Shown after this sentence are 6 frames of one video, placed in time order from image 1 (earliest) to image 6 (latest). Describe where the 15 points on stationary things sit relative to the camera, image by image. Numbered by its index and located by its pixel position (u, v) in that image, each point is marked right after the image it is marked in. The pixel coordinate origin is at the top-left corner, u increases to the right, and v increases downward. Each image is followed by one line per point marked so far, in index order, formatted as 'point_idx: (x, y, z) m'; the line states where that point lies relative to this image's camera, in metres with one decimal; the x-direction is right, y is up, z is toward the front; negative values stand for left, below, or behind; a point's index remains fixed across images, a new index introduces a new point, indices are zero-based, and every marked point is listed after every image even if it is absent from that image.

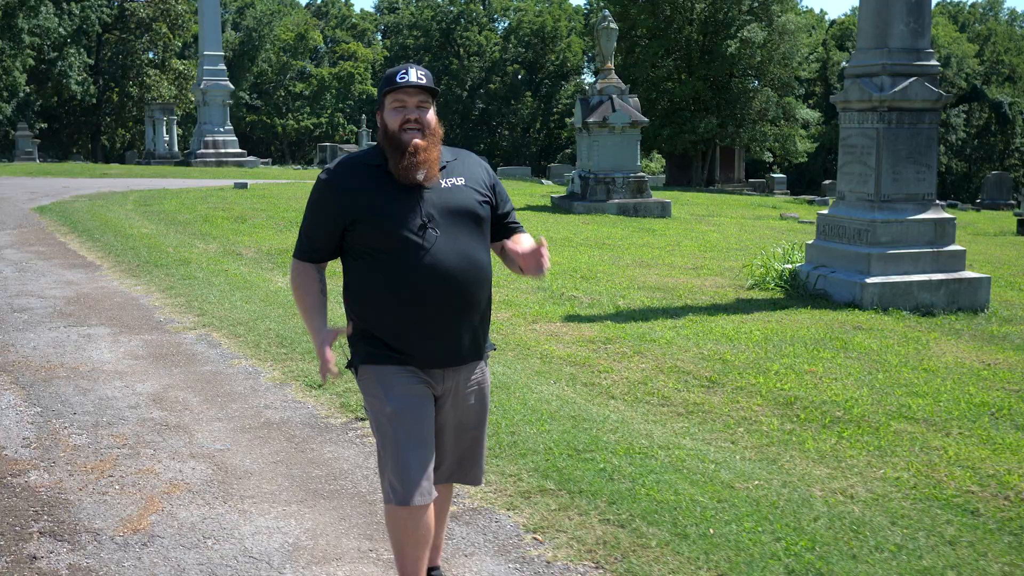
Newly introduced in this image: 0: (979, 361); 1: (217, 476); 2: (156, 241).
0: (+3.0, -0.5, +7.5) m
1: (-1.3, -0.8, +5.0) m
2: (-4.2, +0.5, +13.7) m
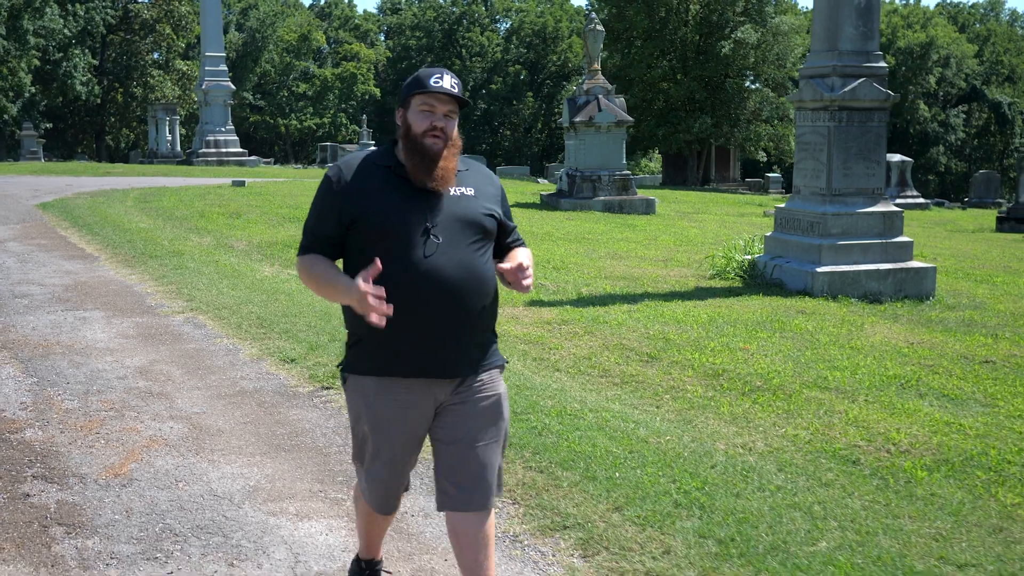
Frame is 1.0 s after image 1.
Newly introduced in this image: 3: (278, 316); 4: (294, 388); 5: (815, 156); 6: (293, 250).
0: (+2.7, -0.4, +8.1) m
1: (-1.5, -0.7, +5.6) m
2: (-4.4, +0.6, +14.3) m
3: (-1.7, -0.2, +8.6) m
4: (-1.2, -0.6, +6.6) m
5: (+2.8, +1.2, +10.9) m
6: (-2.4, +0.4, +12.9) m
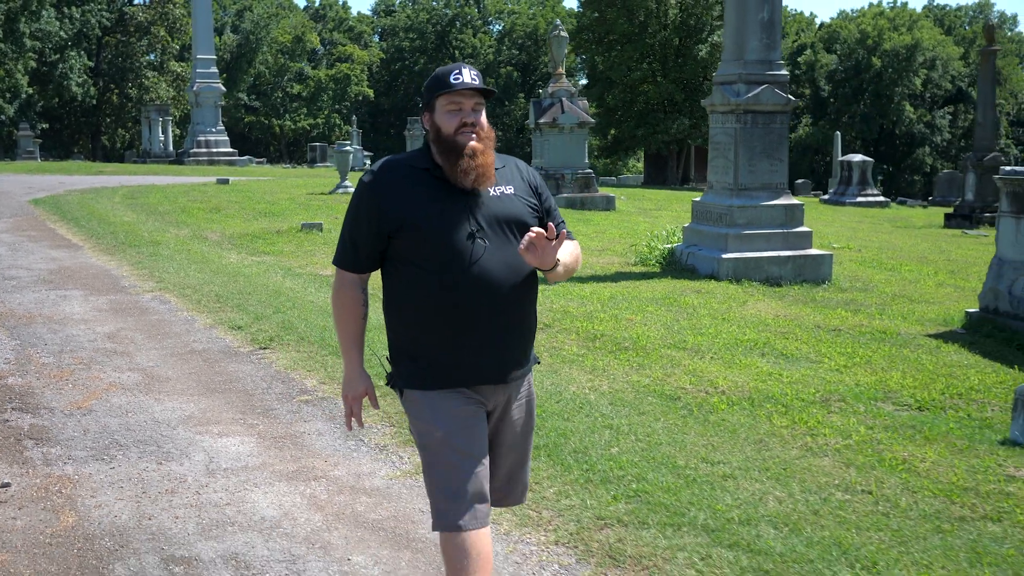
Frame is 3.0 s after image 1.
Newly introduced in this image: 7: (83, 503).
0: (+2.1, -0.2, +9.3) m
1: (-2.1, -0.5, +6.9) m
2: (-5.0, +0.8, +15.6) m
3: (-2.3, -0.1, +9.8) m
4: (-1.8, -0.4, +7.8) m
5: (+2.2, +1.4, +12.1) m
6: (-3.0, +0.6, +14.1) m
7: (-1.7, -0.8, +4.6) m
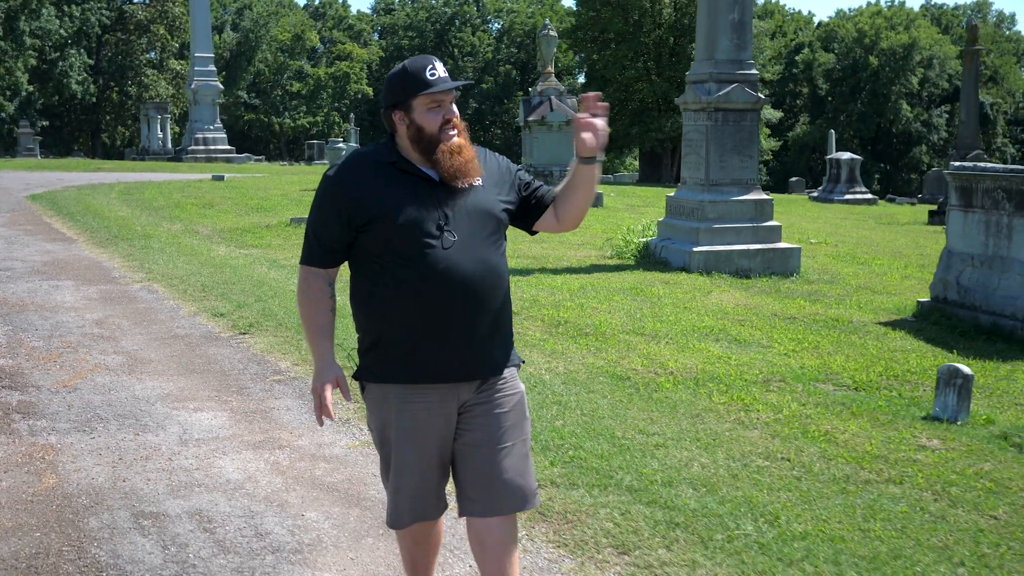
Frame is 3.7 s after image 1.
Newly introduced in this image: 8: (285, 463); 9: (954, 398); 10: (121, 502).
0: (+1.9, -0.1, +9.7) m
1: (-2.4, -0.5, +7.3) m
2: (-5.2, +0.9, +16.0) m
3: (-2.5, 0.0, +10.2) m
4: (-2.1, -0.3, +8.2) m
5: (+2.0, +1.5, +12.5) m
6: (-3.2, +0.7, +14.5) m
7: (-1.9, -0.8, +5.0) m
8: (-1.0, -0.8, +5.2) m
9: (+2.2, -0.6, +5.9) m
10: (-1.5, -0.8, +4.6) m
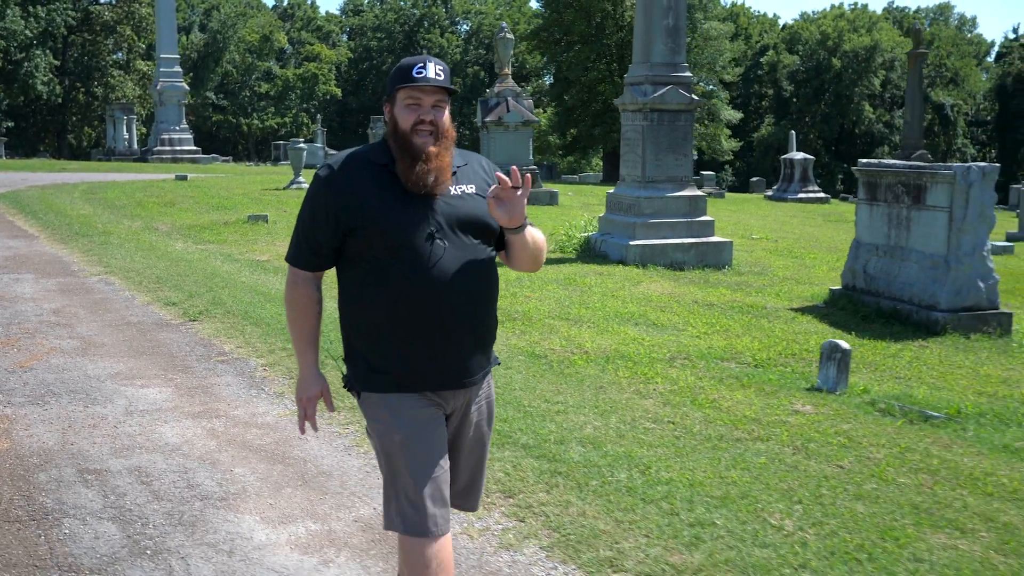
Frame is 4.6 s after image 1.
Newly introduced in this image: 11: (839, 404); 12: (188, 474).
0: (+1.3, 0.0, +10.3) m
1: (-2.8, -0.4, +7.8) m
2: (-5.9, +0.9, +16.4) m
3: (-3.1, +0.1, +10.7) m
4: (-2.5, -0.2, +8.7) m
5: (+1.4, +1.5, +13.1) m
6: (-3.9, +0.7, +15.0) m
7: (-2.3, -0.7, +5.5) m
8: (-1.4, -0.7, +5.7) m
9: (+1.8, -0.5, +6.6) m
10: (-1.9, -0.7, +5.1) m
11: (+1.7, -0.6, +6.2) m
12: (-1.4, -0.8, +5.0) m
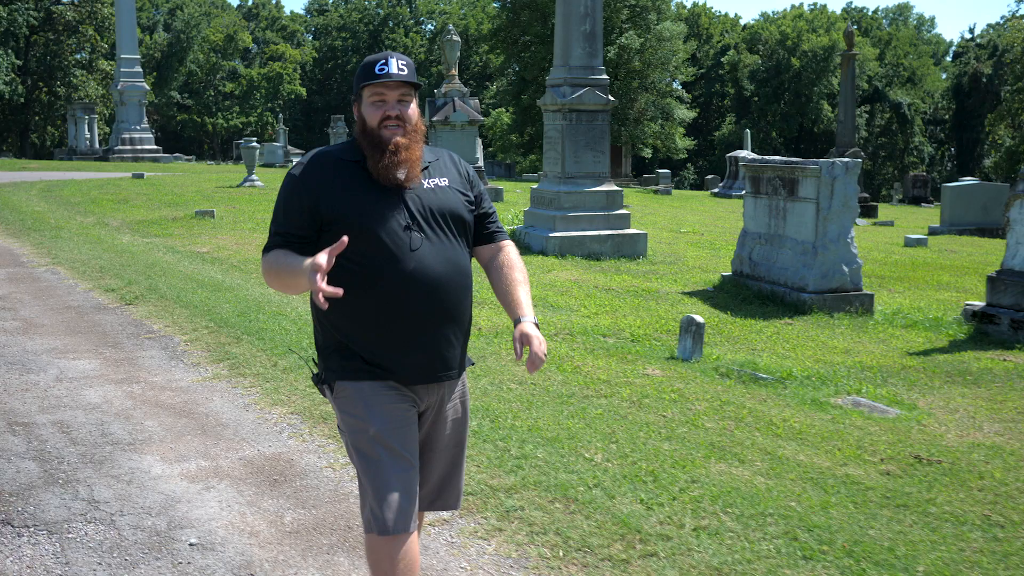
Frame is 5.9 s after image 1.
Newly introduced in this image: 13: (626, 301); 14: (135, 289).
0: (+0.6, +0.1, +11.2) m
1: (-3.6, -0.3, +8.6) m
2: (-6.8, +1.0, +17.1) m
3: (-3.9, +0.2, +11.5) m
4: (-3.3, -0.1, +9.5) m
5: (+0.5, +1.7, +14.0) m
6: (-4.8, +0.8, +15.7) m
7: (-3.0, -0.6, +6.3) m
8: (-2.1, -0.6, +6.5) m
9: (+1.1, -0.3, +7.4) m
10: (-2.6, -0.6, +5.9) m
11: (+1.1, -0.5, +7.1) m
12: (-2.0, -0.7, +5.8) m
13: (+1.0, -0.1, +9.8) m
14: (-3.3, 0.0, +10.1) m
